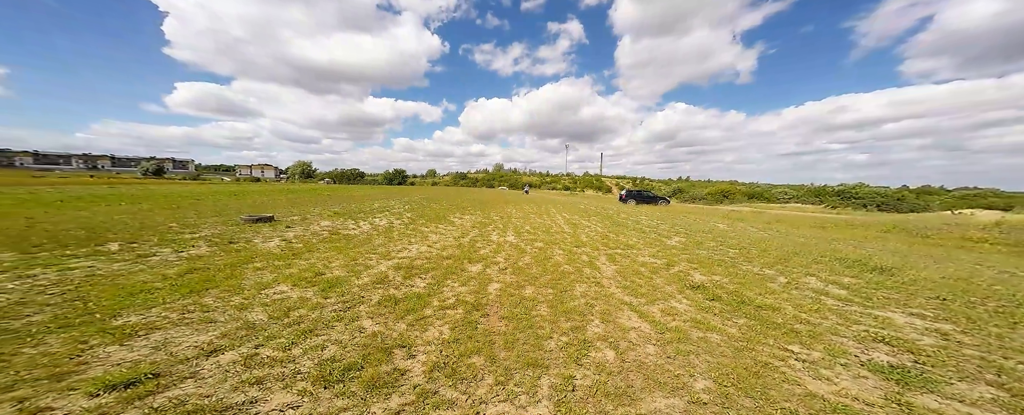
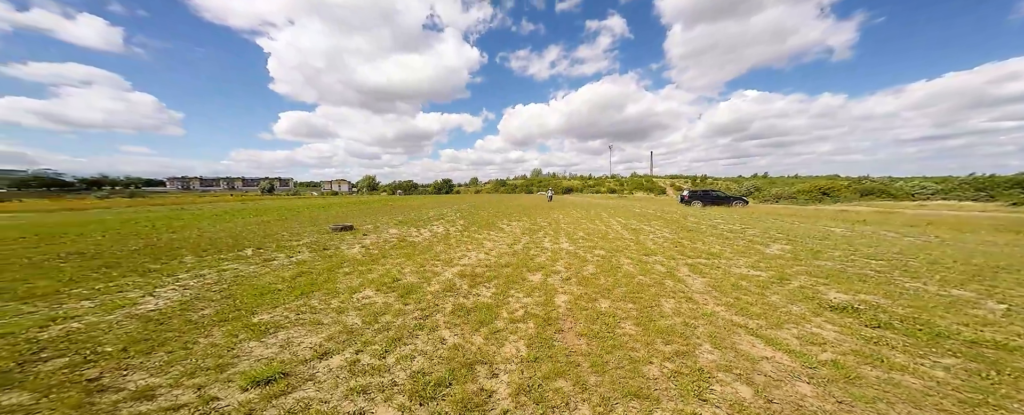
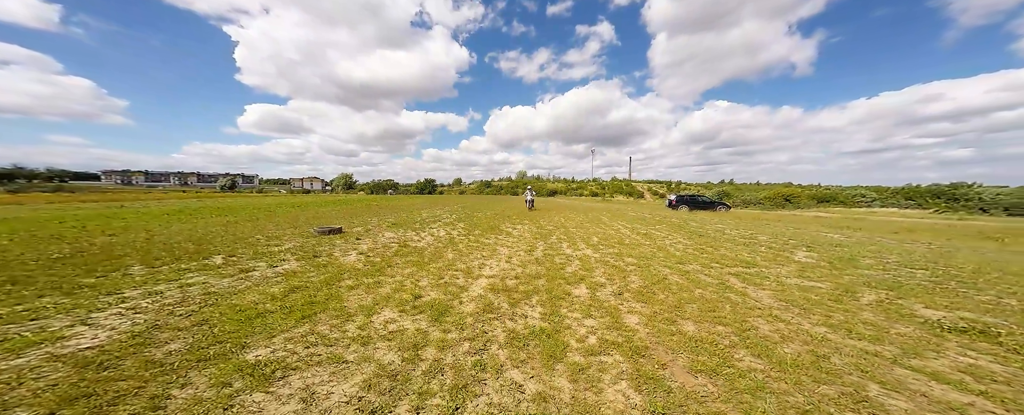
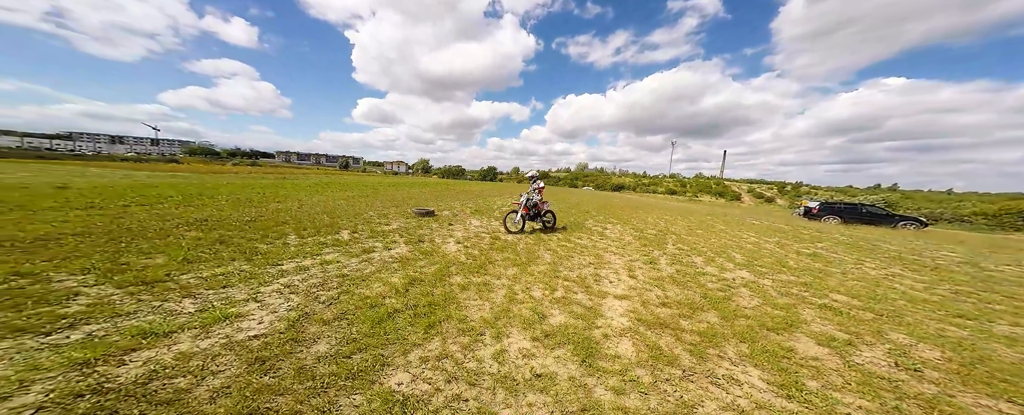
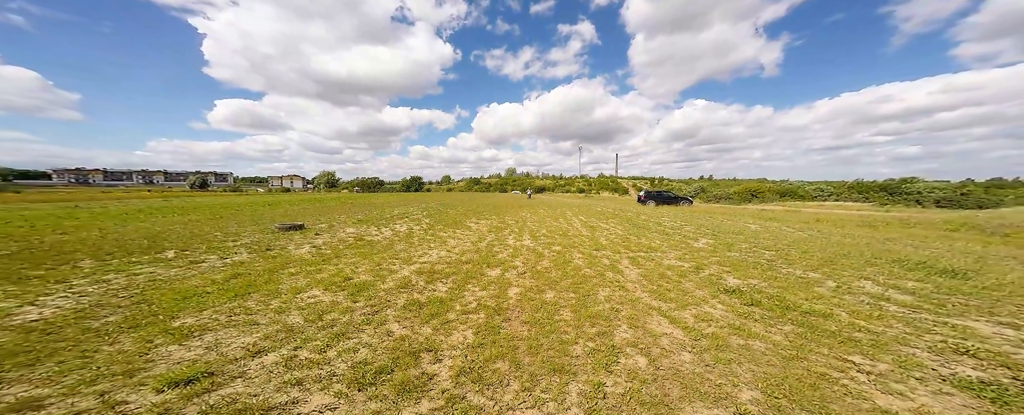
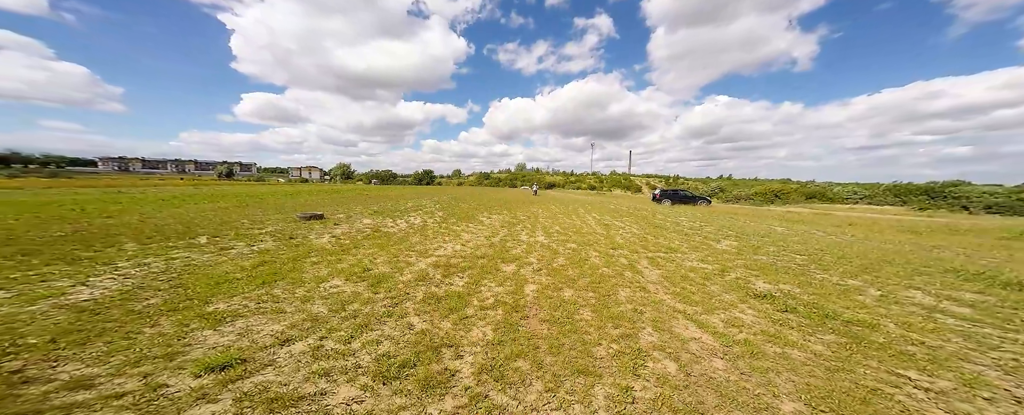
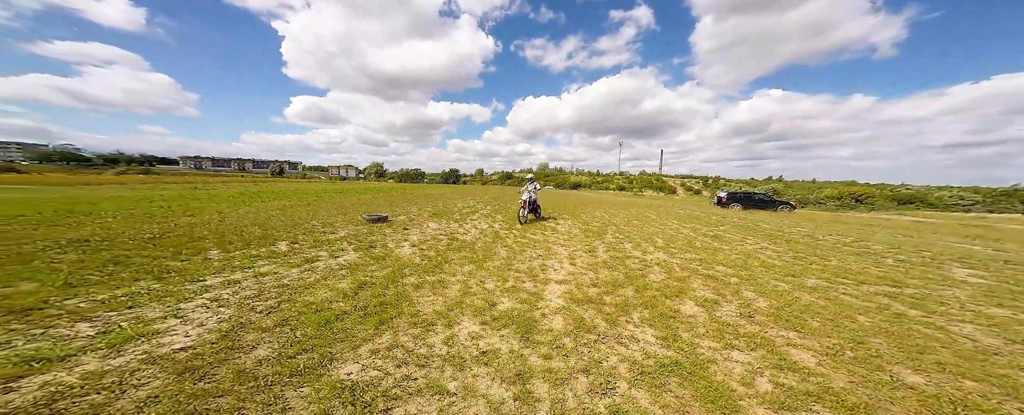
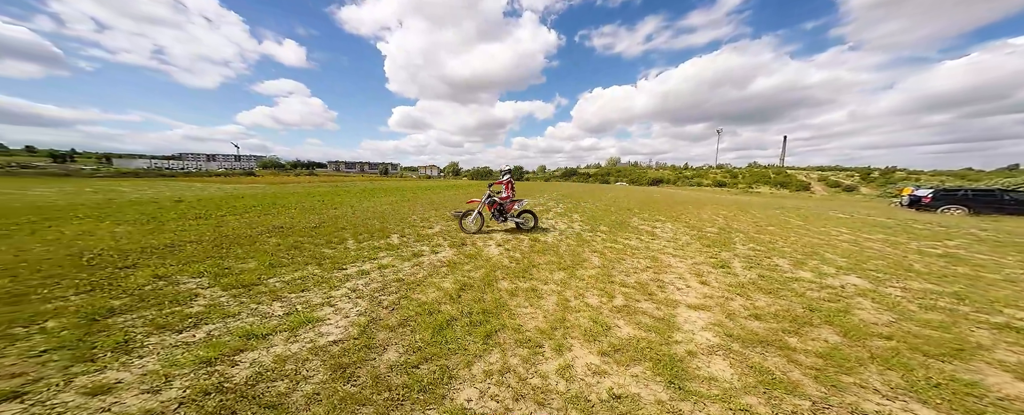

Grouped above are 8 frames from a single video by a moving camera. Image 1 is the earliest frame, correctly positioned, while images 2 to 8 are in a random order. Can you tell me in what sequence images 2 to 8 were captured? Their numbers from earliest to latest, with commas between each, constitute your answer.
5, 6, 2, 3, 7, 4, 8
